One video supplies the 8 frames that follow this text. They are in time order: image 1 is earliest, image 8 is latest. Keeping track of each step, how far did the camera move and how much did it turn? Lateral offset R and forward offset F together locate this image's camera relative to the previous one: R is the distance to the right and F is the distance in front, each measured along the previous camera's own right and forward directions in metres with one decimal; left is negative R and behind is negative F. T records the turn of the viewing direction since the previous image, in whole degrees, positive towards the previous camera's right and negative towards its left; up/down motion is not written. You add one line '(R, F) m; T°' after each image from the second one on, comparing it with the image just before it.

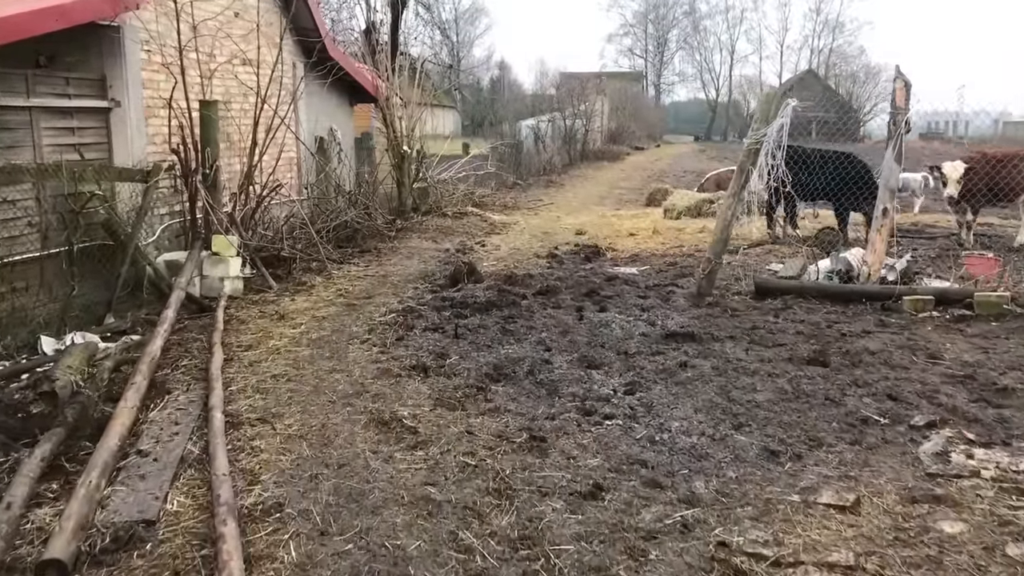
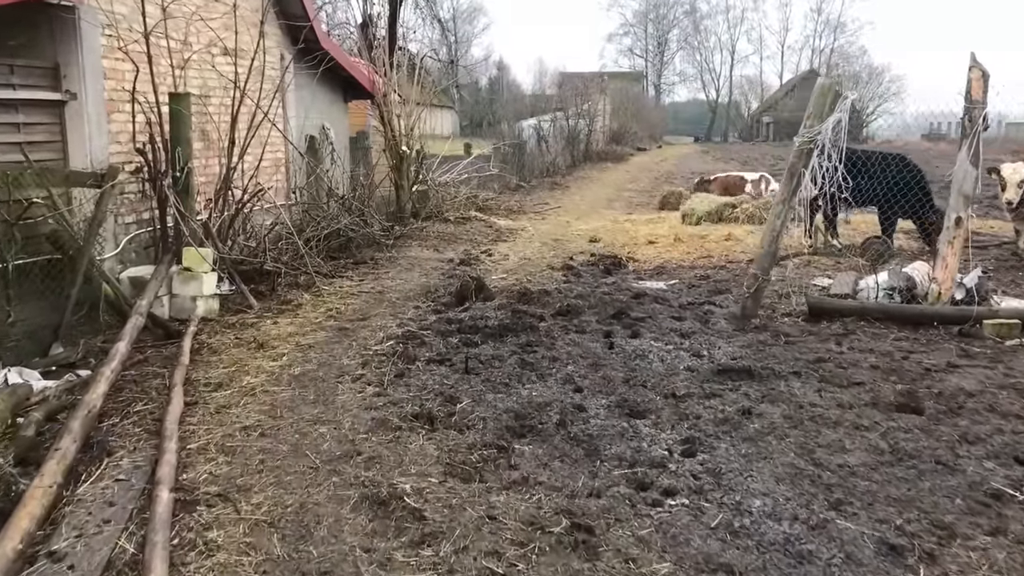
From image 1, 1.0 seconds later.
(-0.1, +0.9) m; 0°
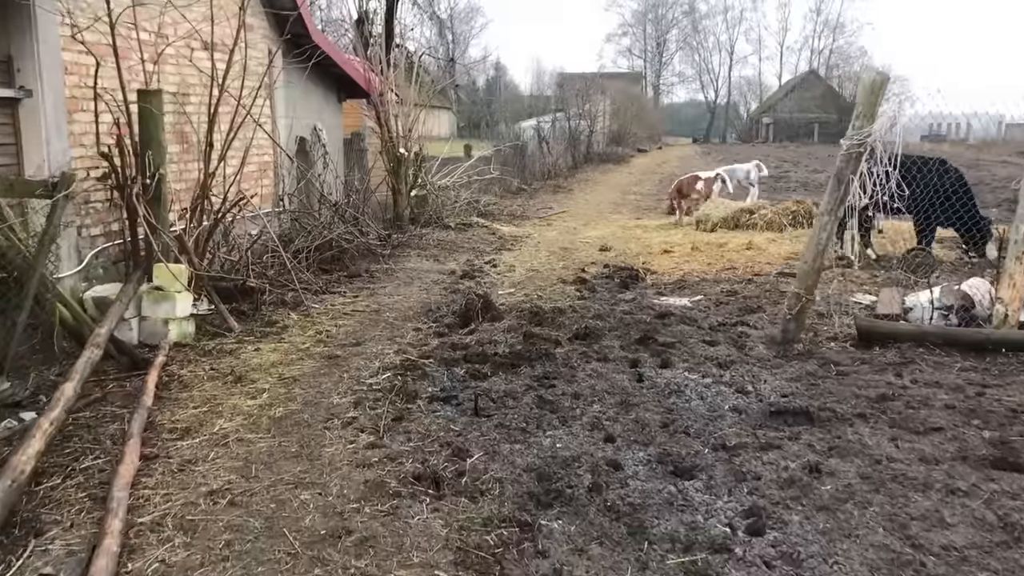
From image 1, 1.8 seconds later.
(-0.1, +0.7) m; 0°
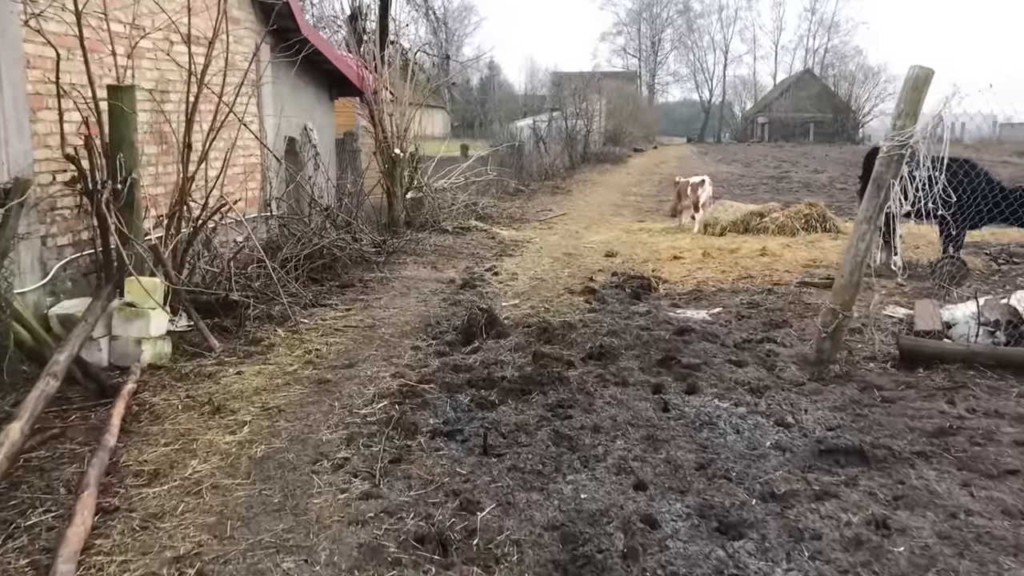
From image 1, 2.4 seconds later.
(-0.1, +0.5) m; 0°
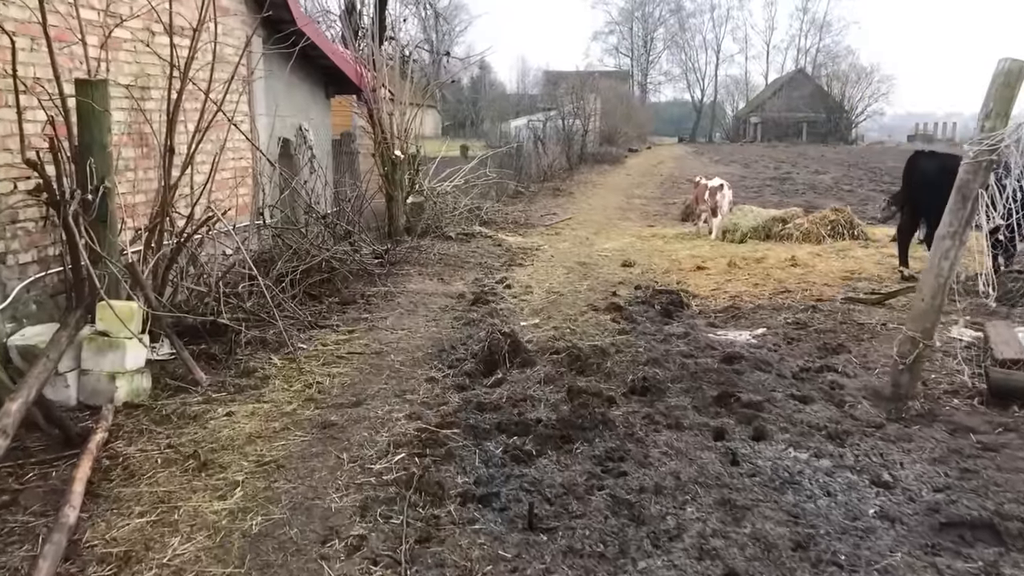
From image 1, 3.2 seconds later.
(-0.2, +0.6) m; +1°
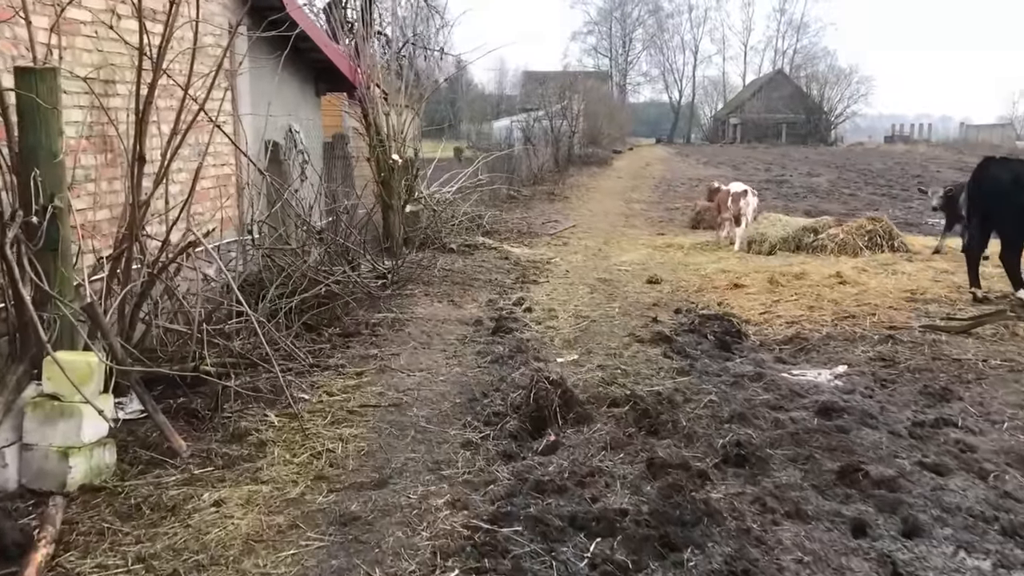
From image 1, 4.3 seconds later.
(-0.3, +0.9) m; +2°
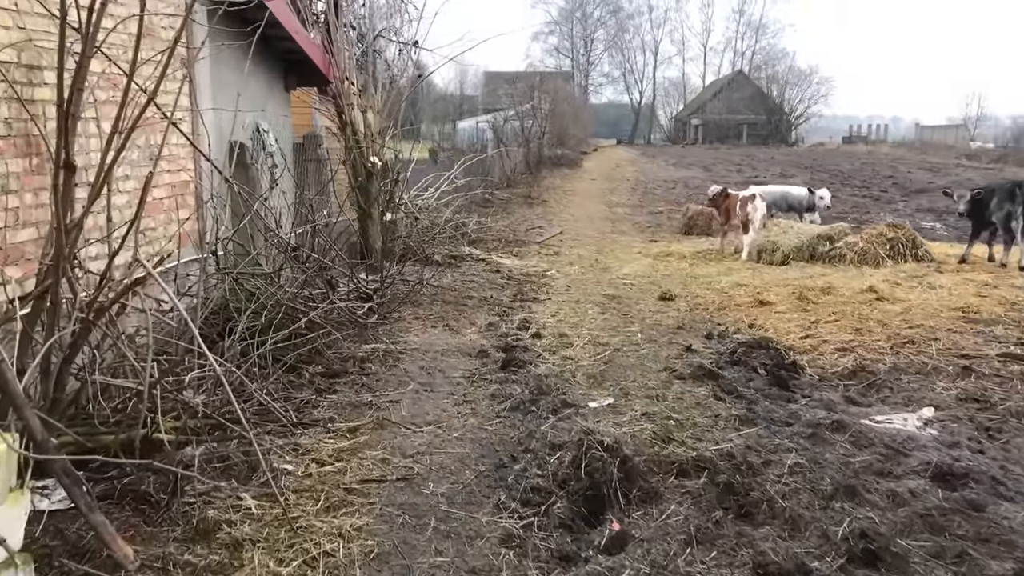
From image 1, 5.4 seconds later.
(-0.3, +0.9) m; +3°
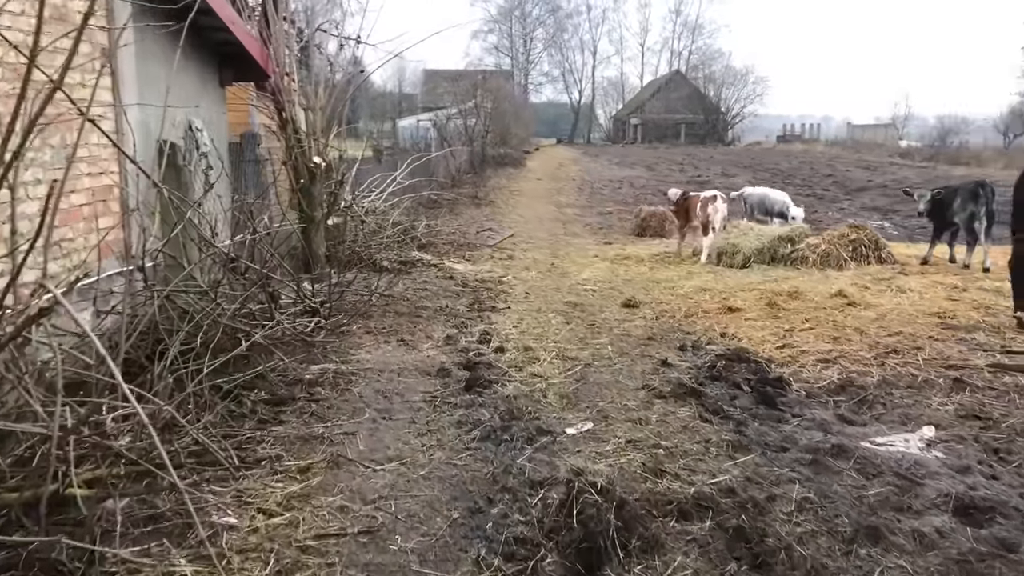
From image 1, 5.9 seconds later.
(-0.1, +0.4) m; +4°
